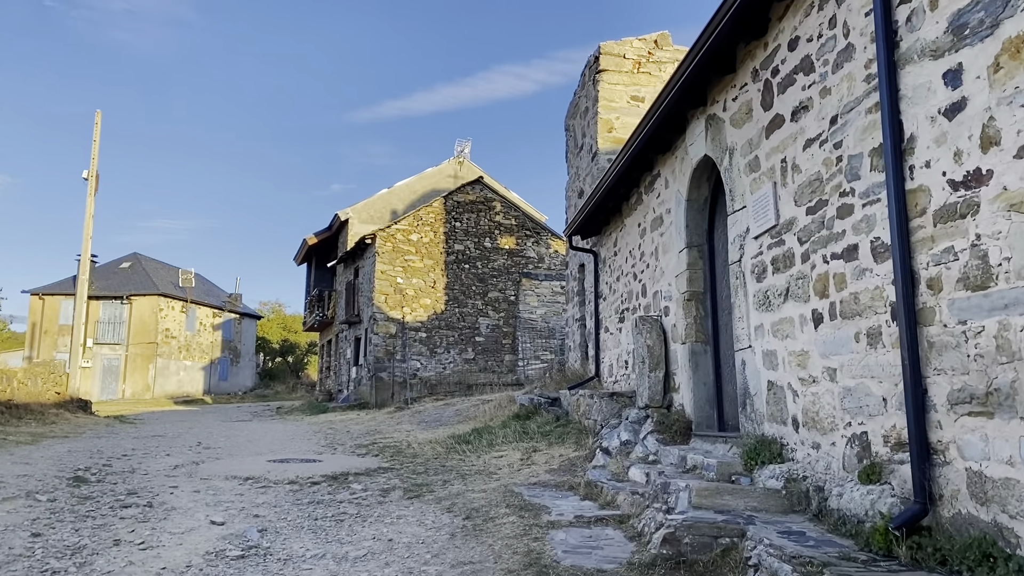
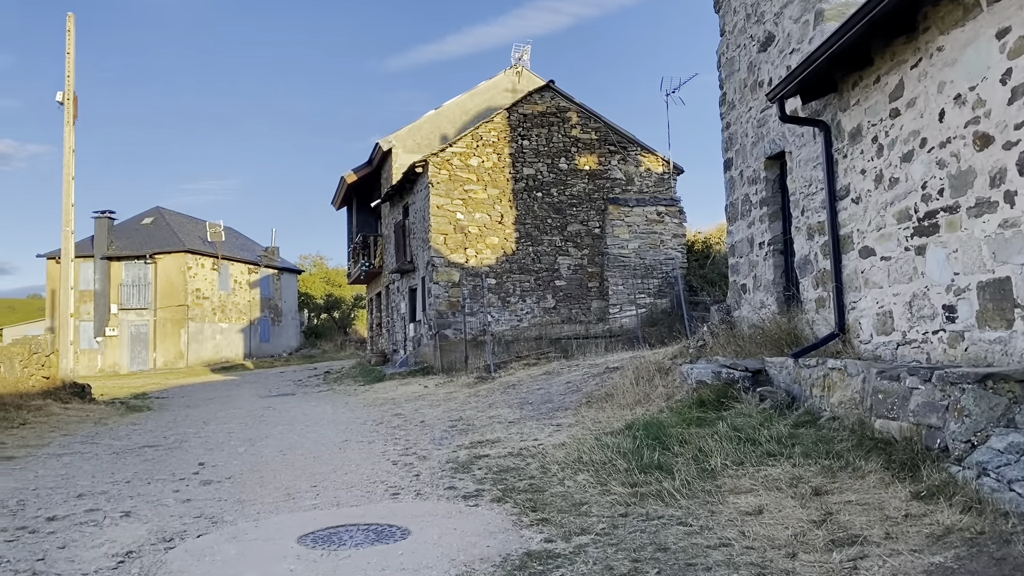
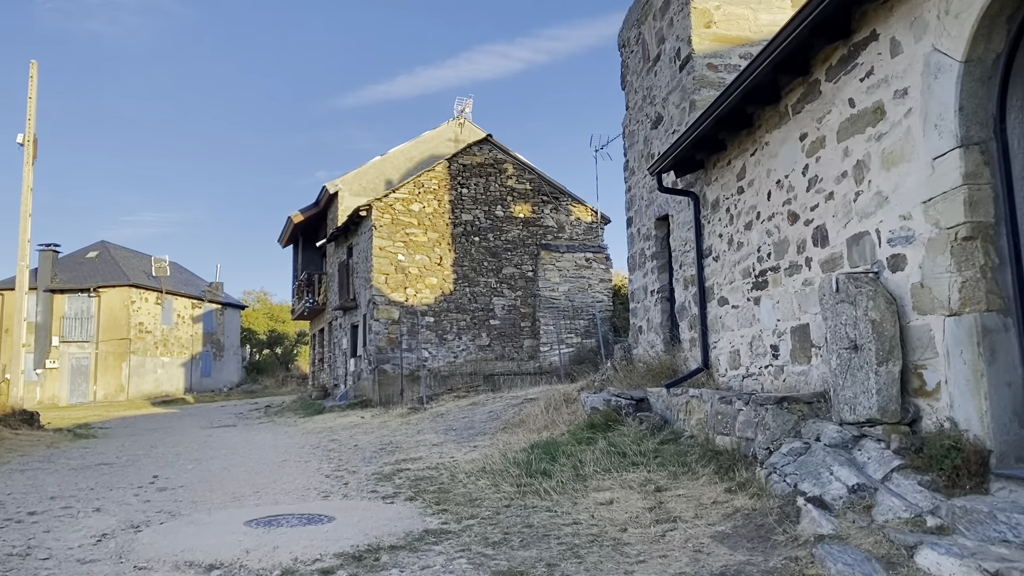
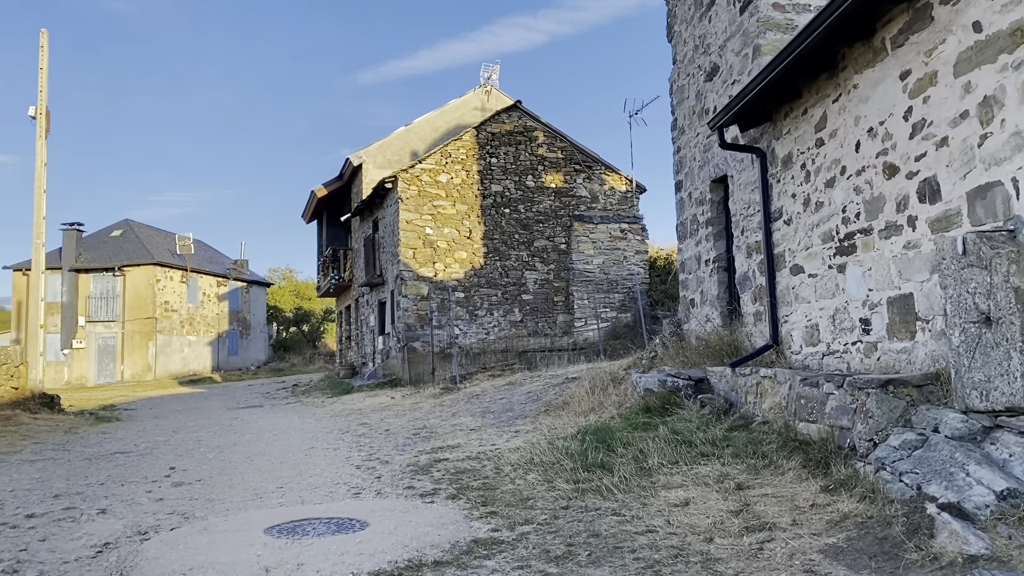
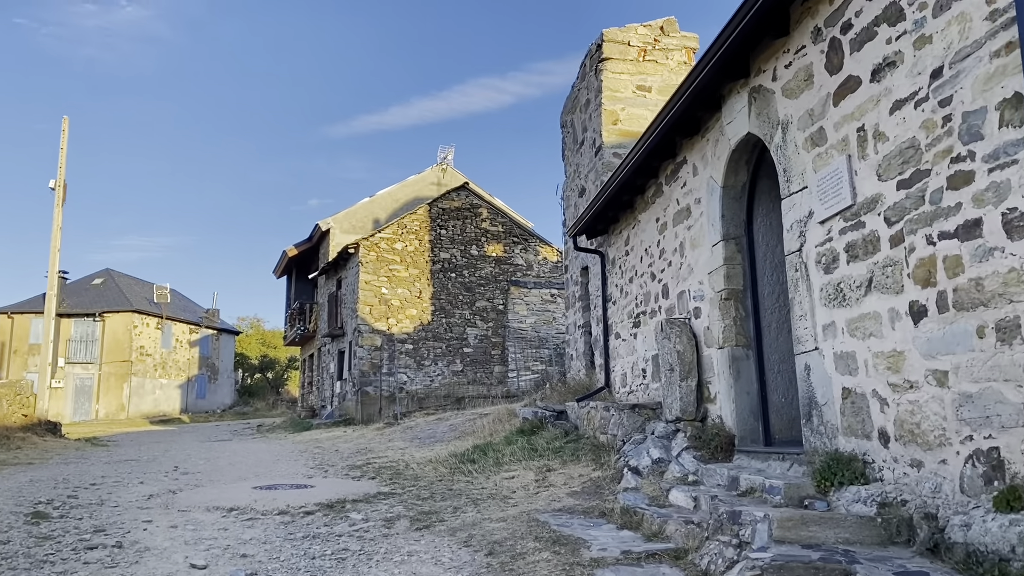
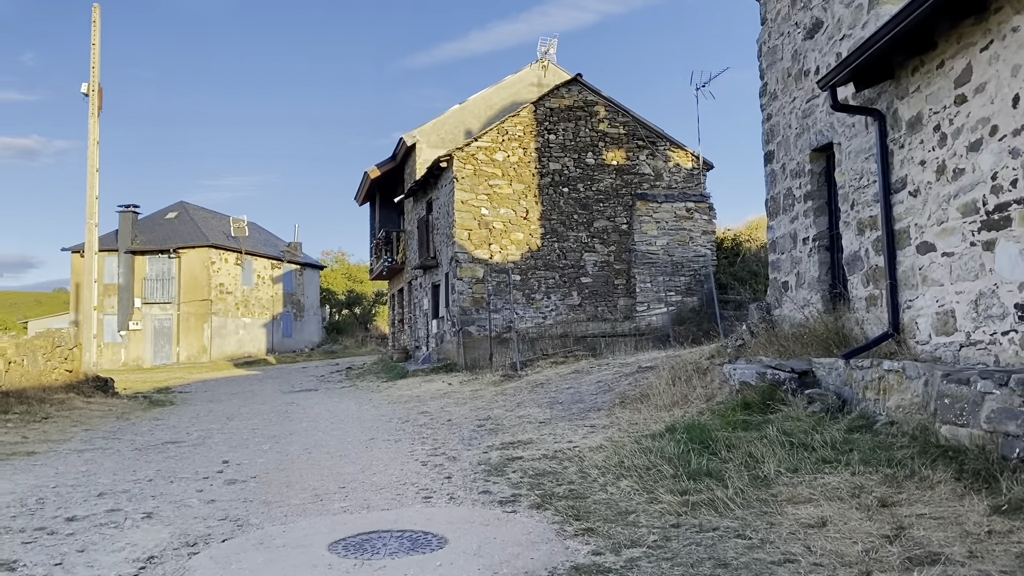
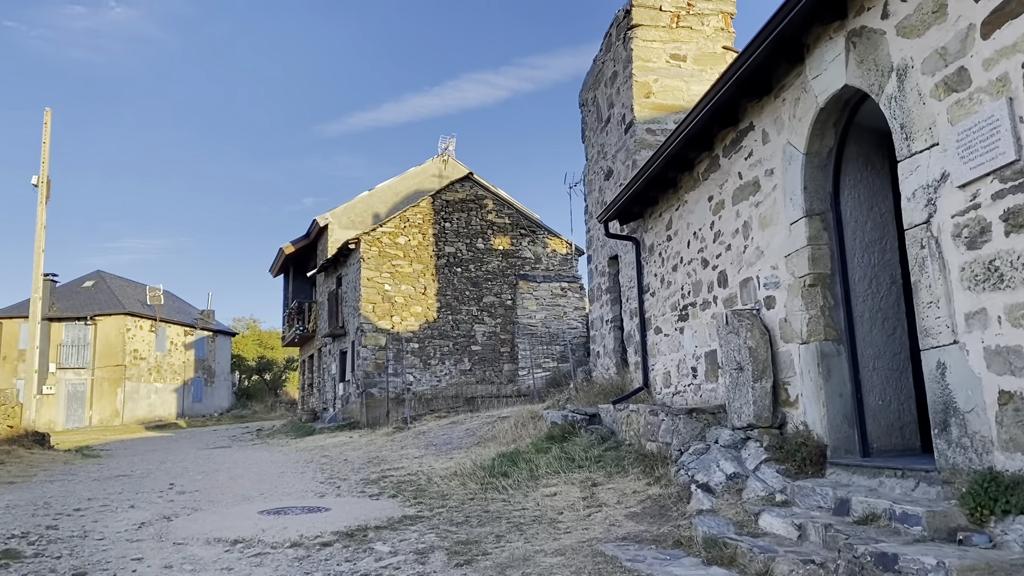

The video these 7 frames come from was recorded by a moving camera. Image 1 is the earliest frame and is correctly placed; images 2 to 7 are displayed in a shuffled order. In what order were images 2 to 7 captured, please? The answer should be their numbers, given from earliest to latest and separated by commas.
5, 7, 3, 4, 2, 6
